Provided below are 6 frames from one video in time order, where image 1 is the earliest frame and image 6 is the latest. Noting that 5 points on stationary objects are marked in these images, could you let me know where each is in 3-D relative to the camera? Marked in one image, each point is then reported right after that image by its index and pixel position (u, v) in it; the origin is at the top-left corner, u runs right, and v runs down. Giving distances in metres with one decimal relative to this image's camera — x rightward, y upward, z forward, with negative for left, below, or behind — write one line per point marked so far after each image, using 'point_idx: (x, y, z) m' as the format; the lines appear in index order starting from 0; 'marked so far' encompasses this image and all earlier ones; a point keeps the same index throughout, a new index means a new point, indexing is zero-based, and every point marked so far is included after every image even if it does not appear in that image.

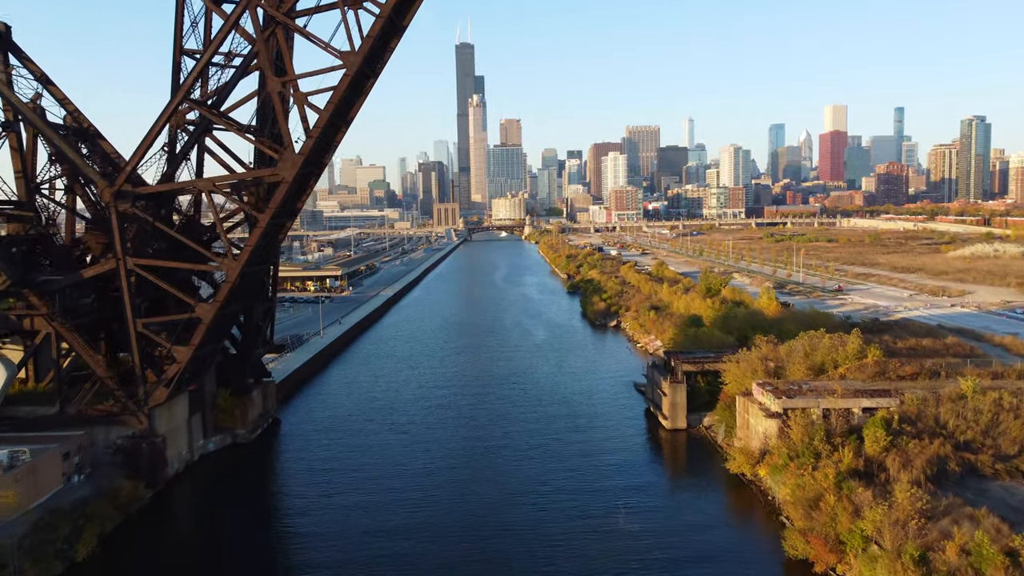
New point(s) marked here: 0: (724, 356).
0: (+4.1, -1.3, +15.5) m
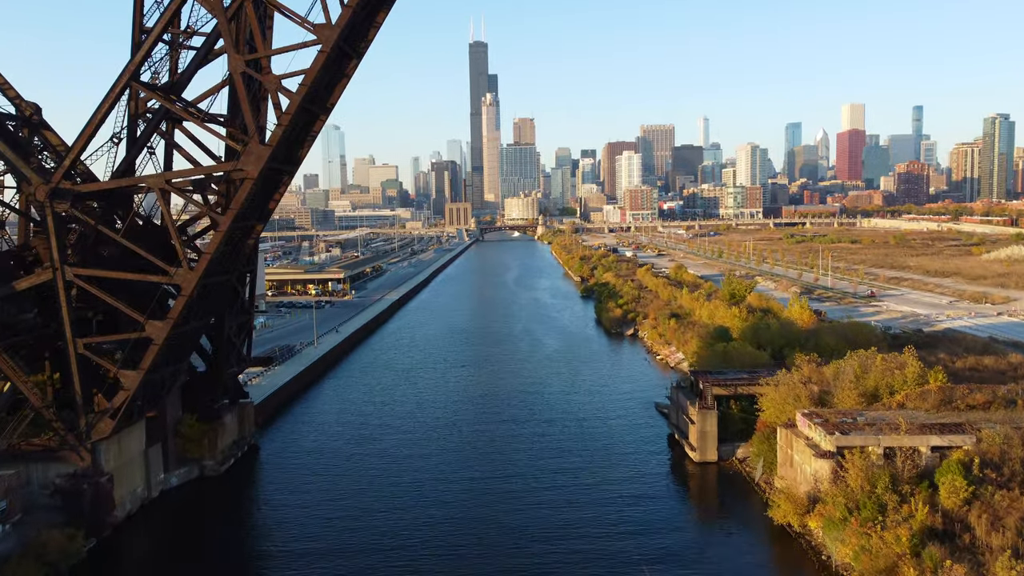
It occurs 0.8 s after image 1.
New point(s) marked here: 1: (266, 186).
0: (+4.2, -1.5, +13.6) m
1: (-3.4, +1.4, +11.2) m
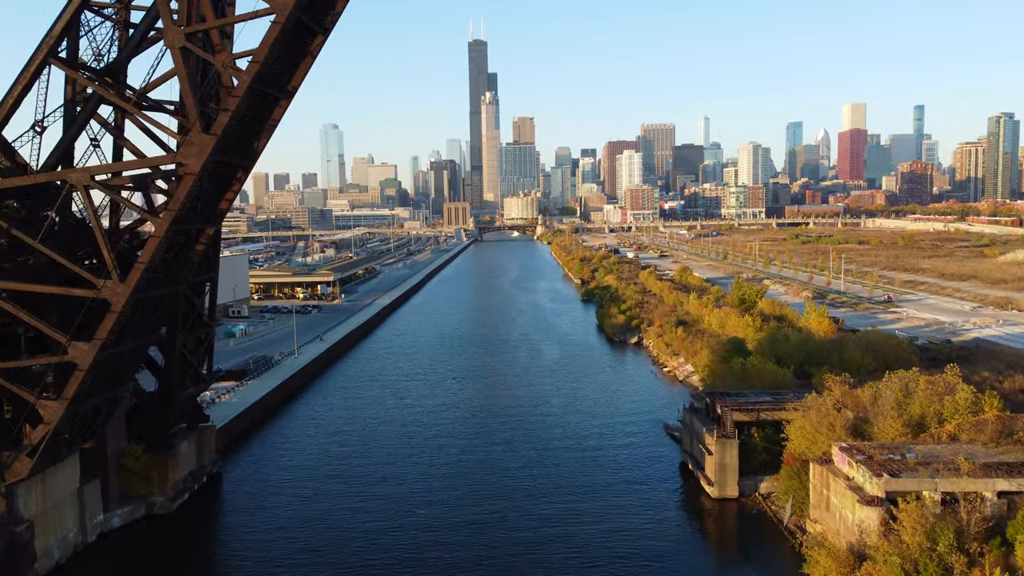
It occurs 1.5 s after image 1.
0: (+4.0, -1.7, +12.0) m
1: (-3.5, +1.3, +9.6) m
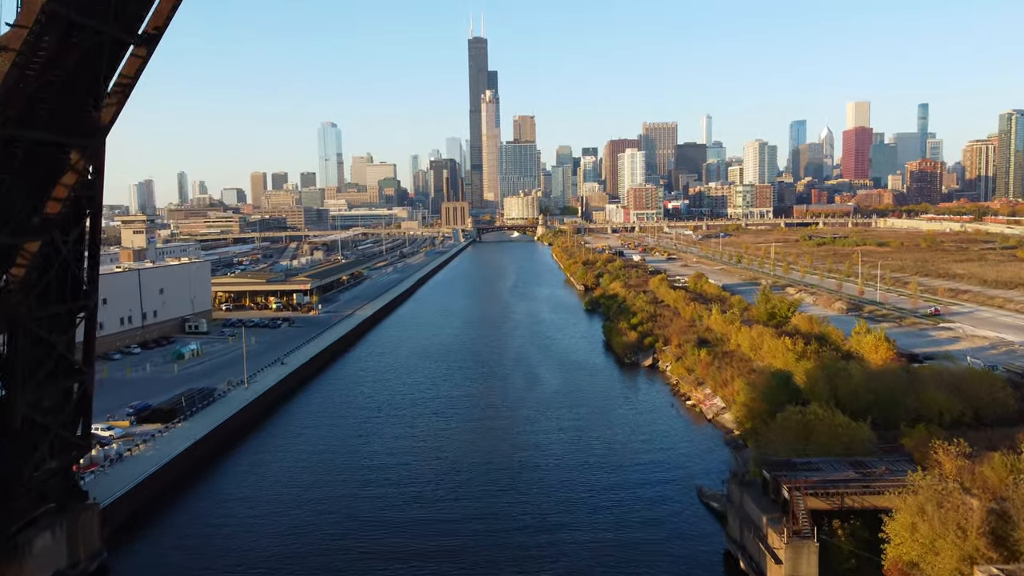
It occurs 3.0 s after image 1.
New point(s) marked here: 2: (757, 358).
0: (+3.9, -2.1, +8.6) m
1: (-3.7, +0.9, +6.2) m
2: (+5.4, -1.5, +17.8) m
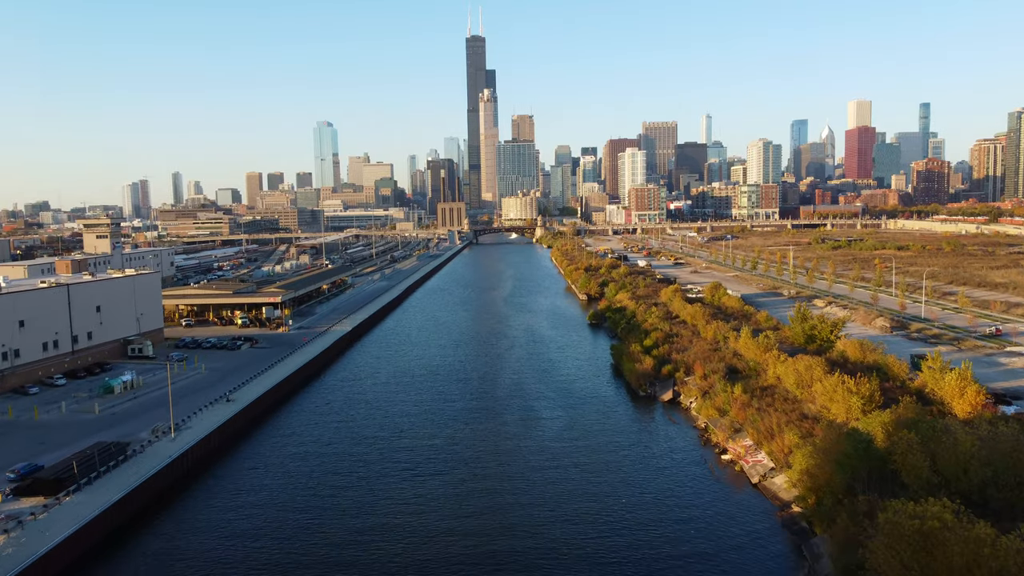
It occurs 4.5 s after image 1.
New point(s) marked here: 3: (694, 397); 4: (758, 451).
0: (+3.8, -2.5, +5.2) m
1: (-3.8, +0.4, +2.8) m
2: (+5.2, -1.9, +14.4) m
3: (+3.8, -2.3, +16.9) m
4: (+4.0, -2.7, +13.3) m
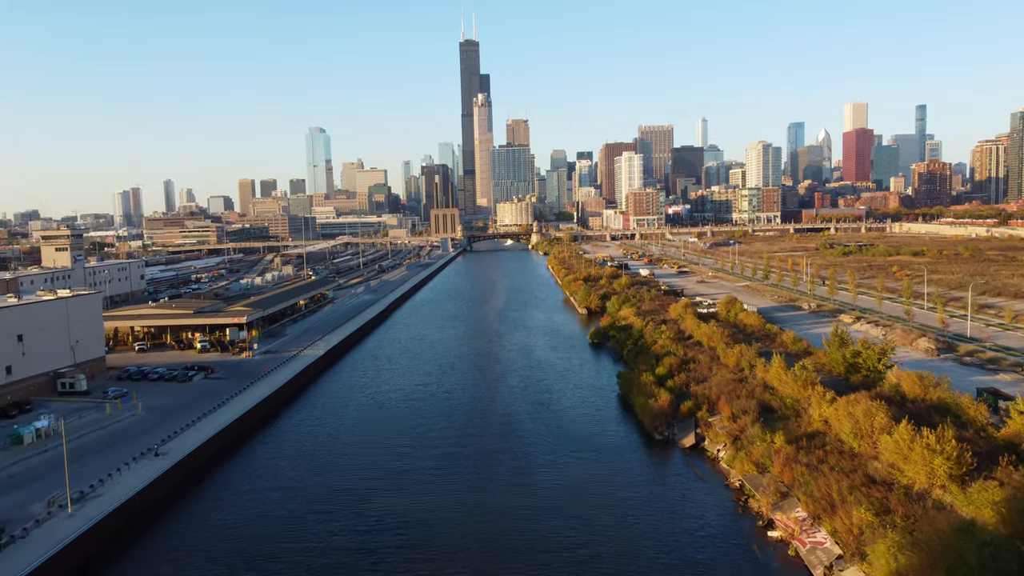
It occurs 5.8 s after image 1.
0: (+3.7, -2.8, +2.3) m
1: (-3.9, +0.1, -0.1) m
2: (+5.1, -2.3, +11.4) m
3: (+3.6, -2.7, +14.0) m
4: (+3.9, -3.1, +10.4) m
